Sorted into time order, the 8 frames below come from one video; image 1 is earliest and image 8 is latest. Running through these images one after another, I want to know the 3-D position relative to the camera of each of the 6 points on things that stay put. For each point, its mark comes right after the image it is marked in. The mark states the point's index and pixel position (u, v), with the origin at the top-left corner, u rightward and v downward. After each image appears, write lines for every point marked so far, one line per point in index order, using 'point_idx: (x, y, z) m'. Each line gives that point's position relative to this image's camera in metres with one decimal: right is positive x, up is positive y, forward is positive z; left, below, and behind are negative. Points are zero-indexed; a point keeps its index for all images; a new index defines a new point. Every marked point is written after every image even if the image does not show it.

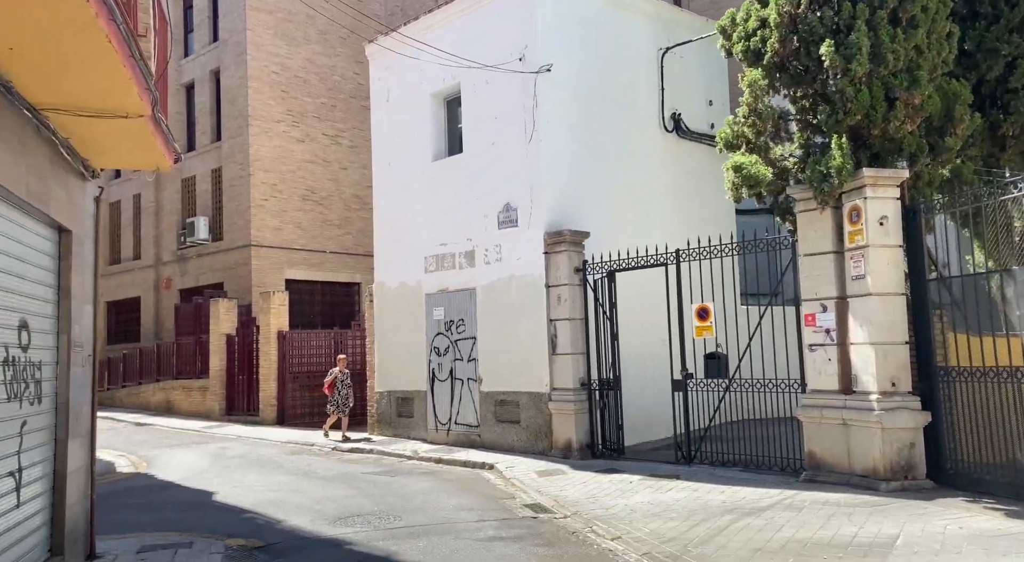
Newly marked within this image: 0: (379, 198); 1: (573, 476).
0: (-2.7, +1.7, +16.6) m
1: (+0.8, -2.7, +11.1) m
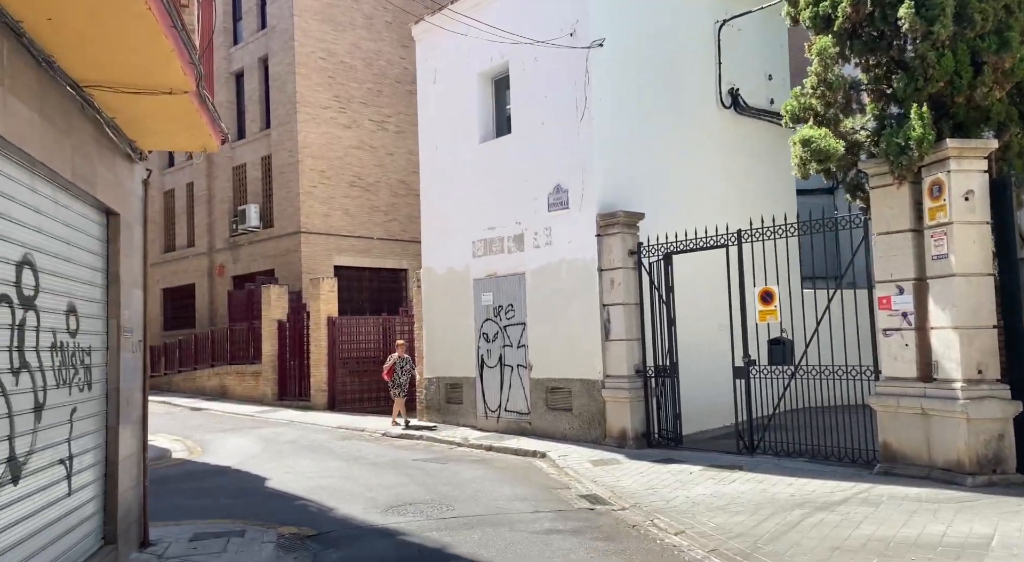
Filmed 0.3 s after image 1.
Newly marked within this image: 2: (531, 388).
0: (-1.7, +2.0, +16.4) m
1: (+1.5, -2.4, +10.7) m
2: (+0.3, -1.8, +13.7) m
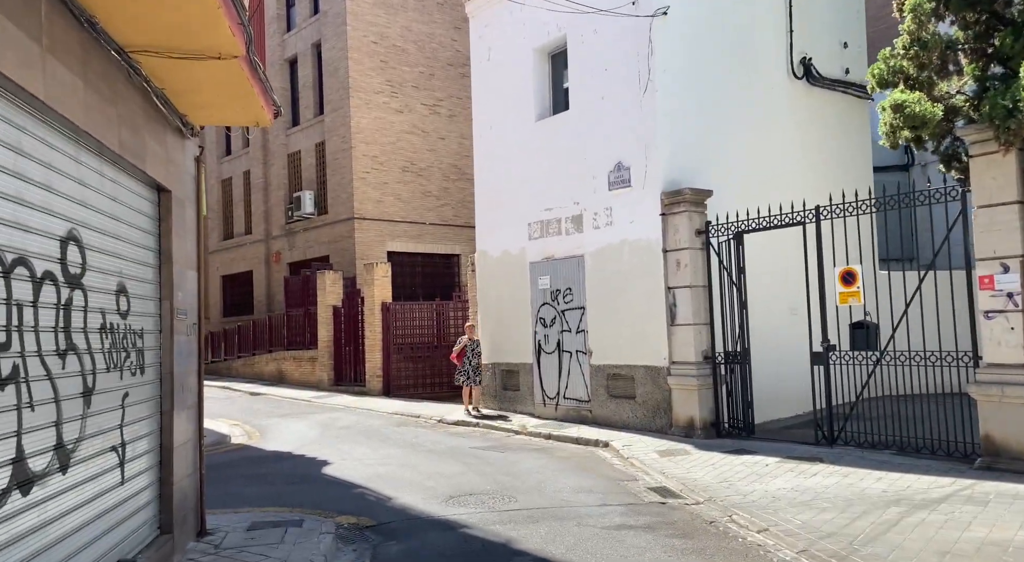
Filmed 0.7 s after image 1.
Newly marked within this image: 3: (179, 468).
0: (-0.6, +2.3, +16.0) m
1: (+2.3, -2.2, +10.2) m
2: (+1.3, -1.5, +13.2) m
3: (-2.6, -1.5, +6.5) m
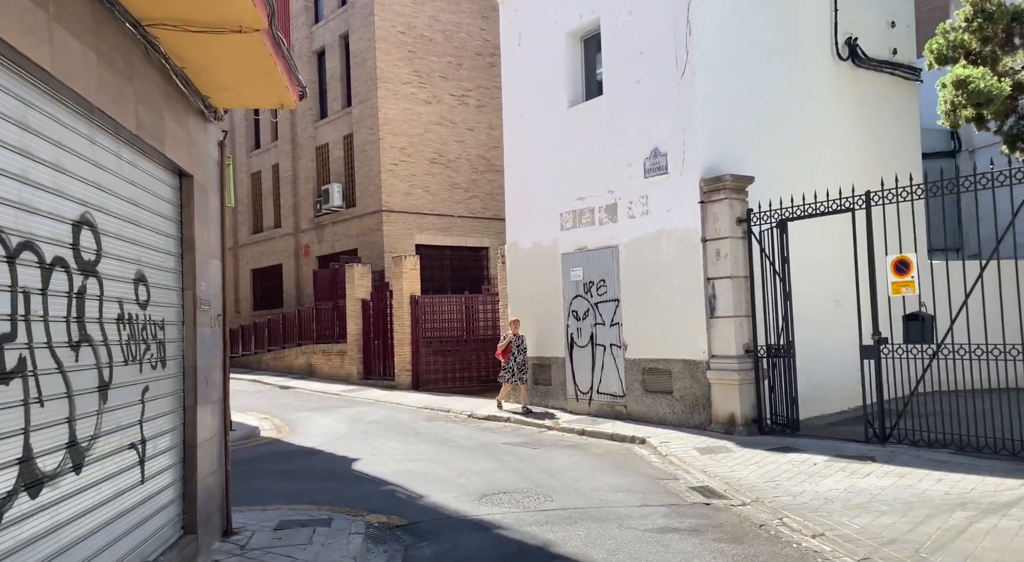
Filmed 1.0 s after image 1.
0: (0.0, +2.5, +15.6) m
1: (+2.7, -2.1, +9.8) m
2: (+1.8, -1.4, +12.9) m
3: (-2.4, -1.4, +6.2) m
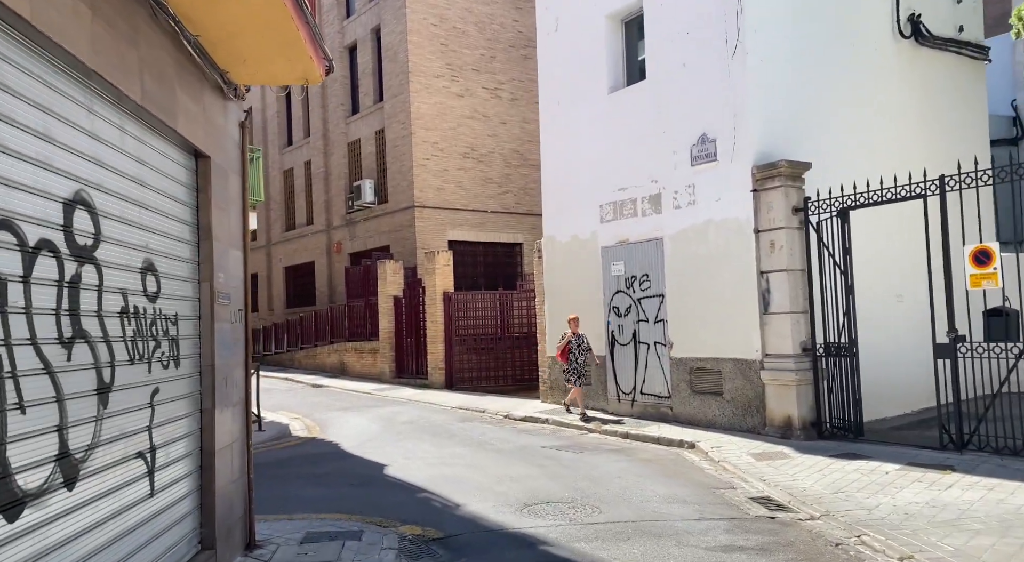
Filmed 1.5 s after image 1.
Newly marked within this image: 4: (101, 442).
0: (+0.7, +2.6, +15.0) m
1: (+3.2, -2.0, +9.1) m
2: (+2.4, -1.3, +12.2) m
3: (-2.0, -1.3, +5.7) m
4: (-2.0, -0.8, +3.9) m
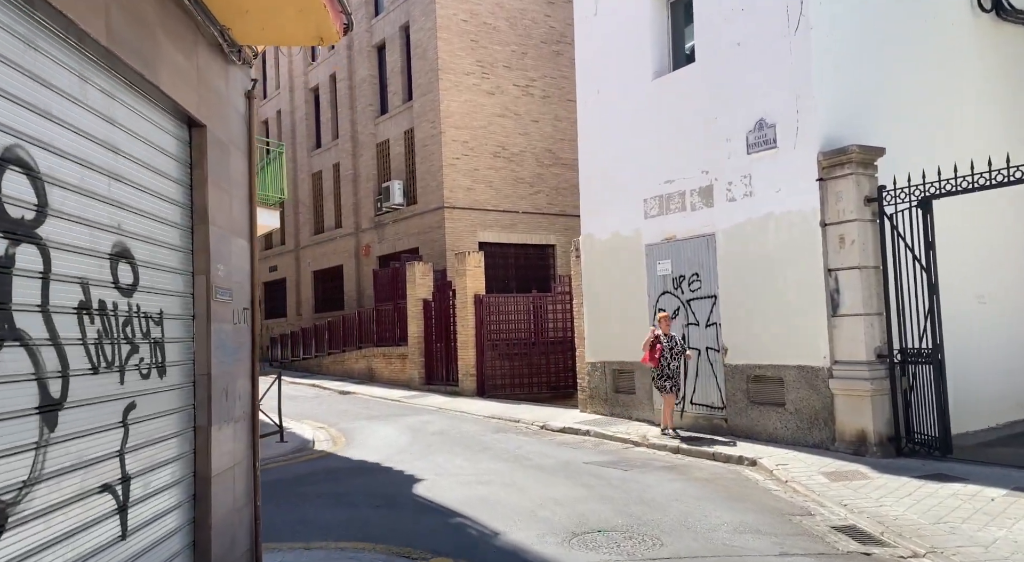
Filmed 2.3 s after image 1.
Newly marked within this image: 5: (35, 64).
0: (+1.3, +2.6, +14.0) m
1: (+3.6, -2.0, +8.0) m
2: (+2.9, -1.3, +11.1) m
3: (-1.7, -1.3, +4.8) m
4: (-1.7, -0.7, +3.0) m
5: (-1.8, +0.8, +3.0) m
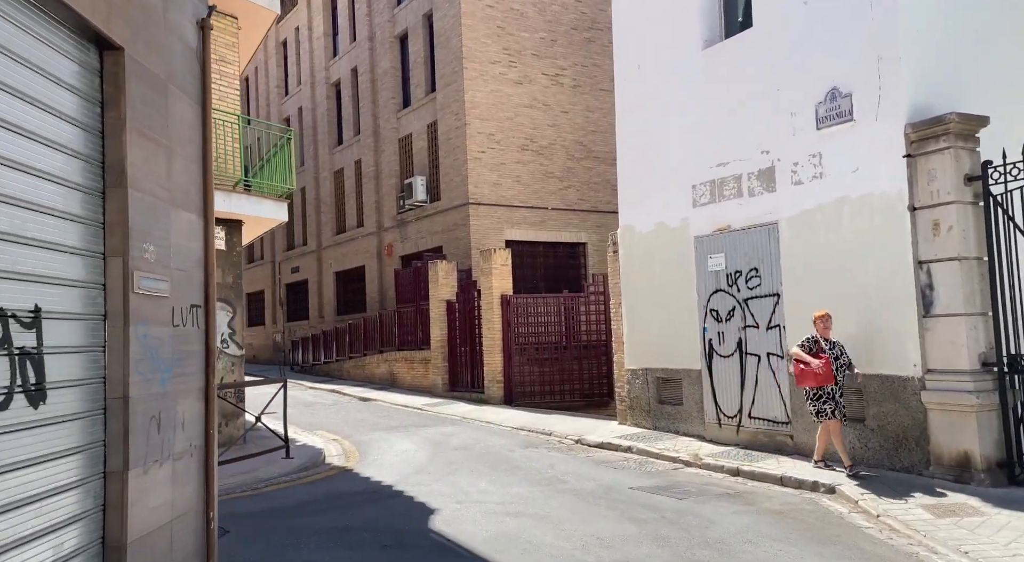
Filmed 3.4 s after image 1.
0: (+1.8, +2.6, +12.6) m
1: (+3.9, -1.9, +6.5) m
2: (+3.3, -1.2, +9.6) m
3: (-1.5, -1.2, +3.5) m
4: (-1.6, -0.6, +1.7) m
5: (-1.7, +0.9, +1.7) m
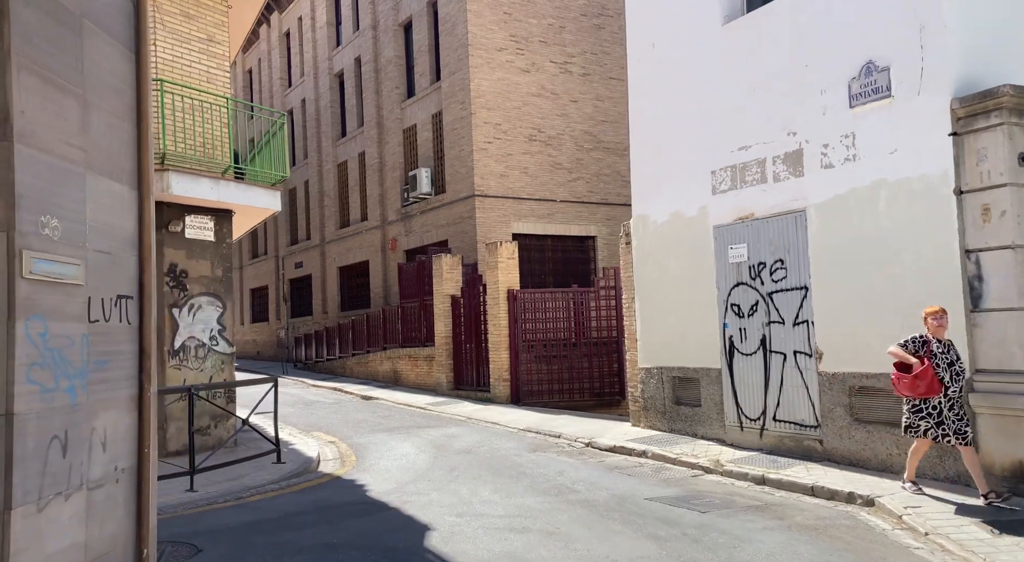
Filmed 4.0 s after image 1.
0: (+1.9, +2.7, +11.8) m
1: (+4.0, -1.8, +5.7) m
2: (+3.4, -1.1, +8.9) m
3: (-1.5, -1.2, +2.7) m
4: (-1.6, -0.6, +0.9) m
5: (-1.7, +1.0, +1.0) m
